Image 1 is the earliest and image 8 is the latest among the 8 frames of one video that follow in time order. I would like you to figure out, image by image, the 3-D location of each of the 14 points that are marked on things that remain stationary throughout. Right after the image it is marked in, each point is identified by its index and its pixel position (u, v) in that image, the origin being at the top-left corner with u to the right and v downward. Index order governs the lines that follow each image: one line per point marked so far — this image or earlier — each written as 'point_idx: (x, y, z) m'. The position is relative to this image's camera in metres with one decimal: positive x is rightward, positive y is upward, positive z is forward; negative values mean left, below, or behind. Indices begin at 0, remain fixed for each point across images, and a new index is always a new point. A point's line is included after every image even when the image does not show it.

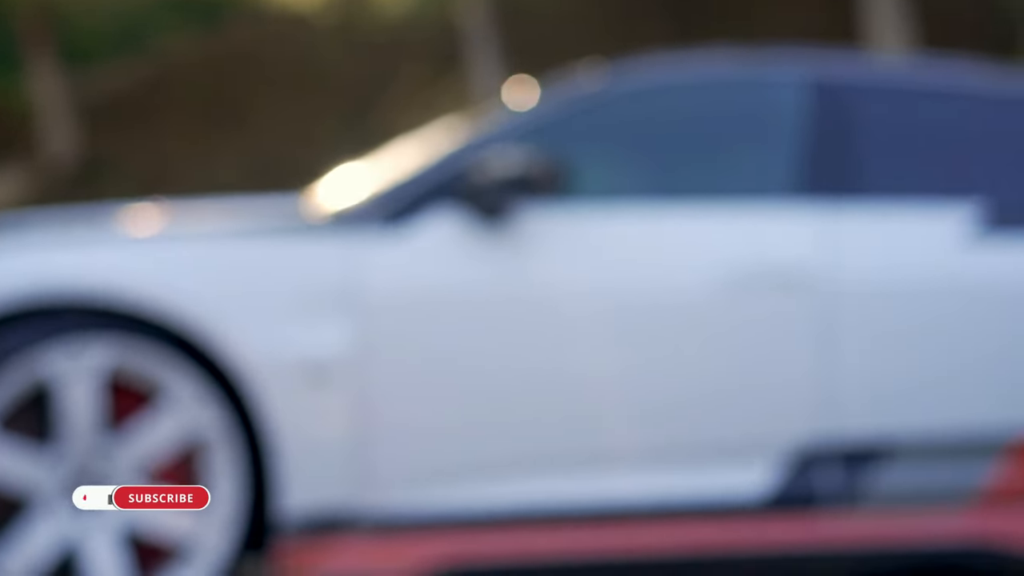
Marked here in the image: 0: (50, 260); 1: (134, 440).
0: (-0.8, +0.1, +2.9) m
1: (-0.7, -0.3, +3.0) m
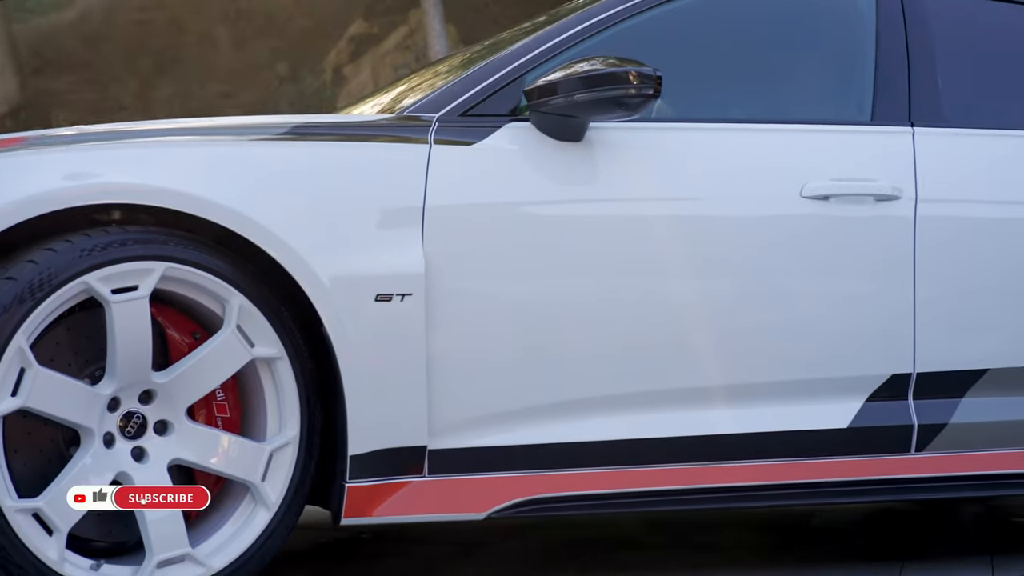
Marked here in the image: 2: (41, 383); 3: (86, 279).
0: (-0.7, +0.2, +2.6) m
1: (-0.5, -0.1, +2.7) m
2: (-0.7, -0.1, +2.5) m
3: (-0.7, 0.0, +2.5) m
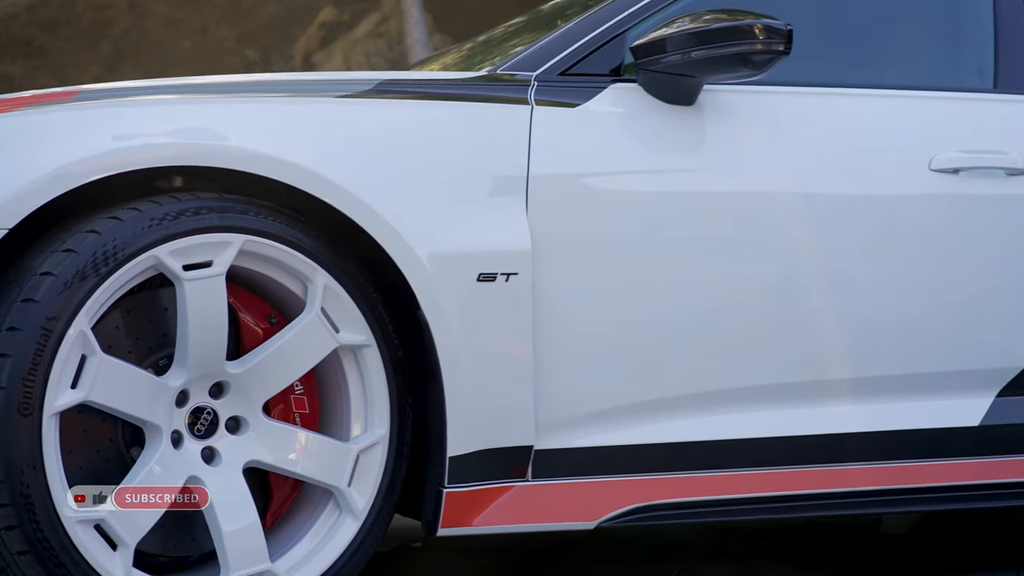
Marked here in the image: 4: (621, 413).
0: (-0.5, +0.2, +2.3) m
1: (-0.3, -0.1, +2.3) m
2: (-0.5, -0.1, +2.2) m
3: (-0.5, 0.0, +2.2) m
4: (+0.2, -0.2, +2.5) m
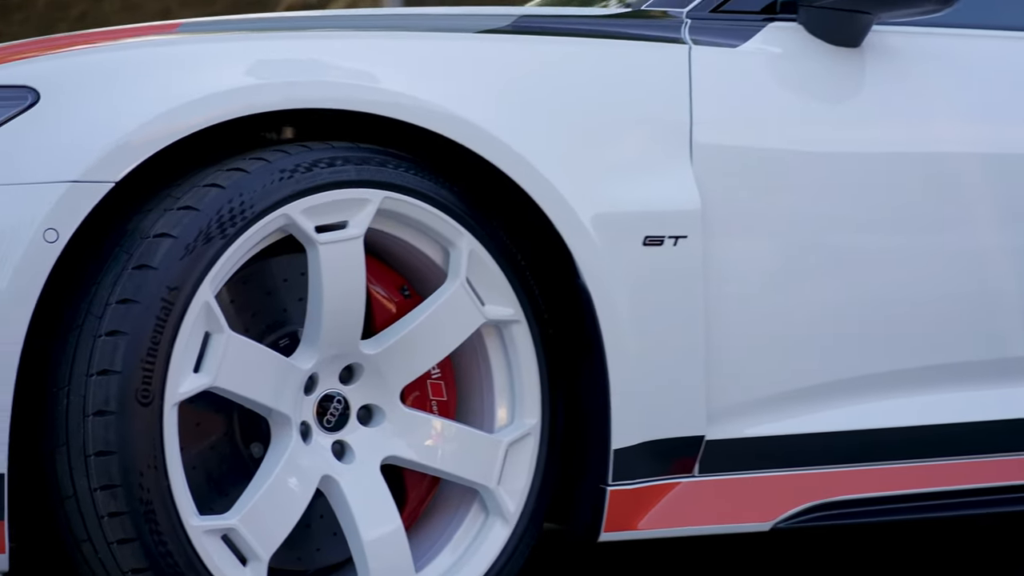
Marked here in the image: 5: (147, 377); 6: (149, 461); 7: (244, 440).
0: (-0.3, +0.3, +1.9) m
1: (-0.1, -0.1, +2.0) m
2: (-0.3, -0.1, +1.8) m
3: (-0.3, +0.1, +1.8) m
4: (+0.4, -0.1, +2.2) m
5: (-0.4, -0.1, +1.7) m
6: (-0.4, -0.2, +1.7) m
7: (-0.3, -0.2, +1.9) m
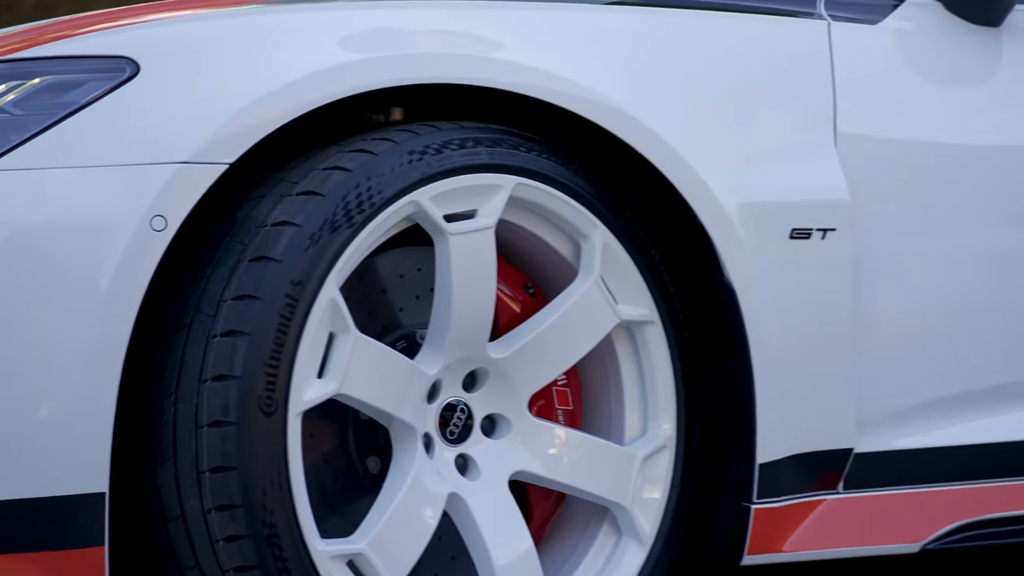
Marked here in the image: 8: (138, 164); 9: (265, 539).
0: (-0.1, +0.3, +1.7) m
1: (0.0, -0.1, +1.8) m
2: (-0.2, -0.1, +1.6) m
3: (-0.1, +0.1, +1.6) m
4: (+0.5, -0.1, +2.0) m
5: (-0.2, -0.1, +1.5) m
6: (-0.2, -0.2, +1.5) m
7: (-0.2, -0.2, +1.7) m
8: (-0.4, +0.1, +1.6) m
9: (-0.2, -0.2, +1.5) m
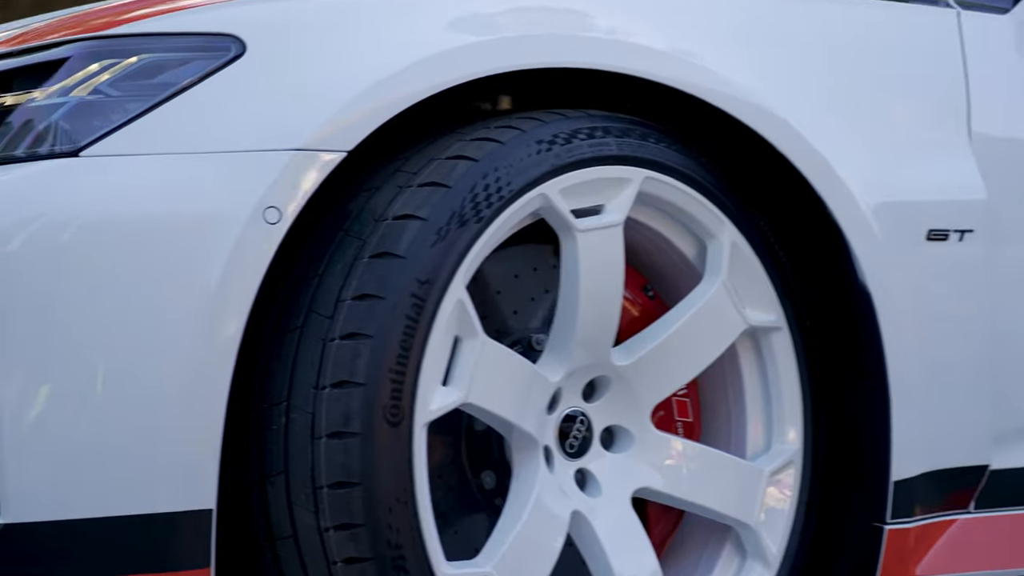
0: (0.0, +0.3, +1.6) m
1: (+0.2, -0.1, +1.7) m
2: (0.0, -0.1, +1.5) m
3: (0.0, +0.1, +1.5) m
4: (+0.6, -0.2, +1.9) m
5: (-0.1, -0.1, +1.4) m
6: (-0.1, -0.2, +1.4) m
7: (0.0, -0.2, +1.6) m
8: (-0.2, +0.1, +1.4) m
9: (-0.1, -0.2, +1.4) m
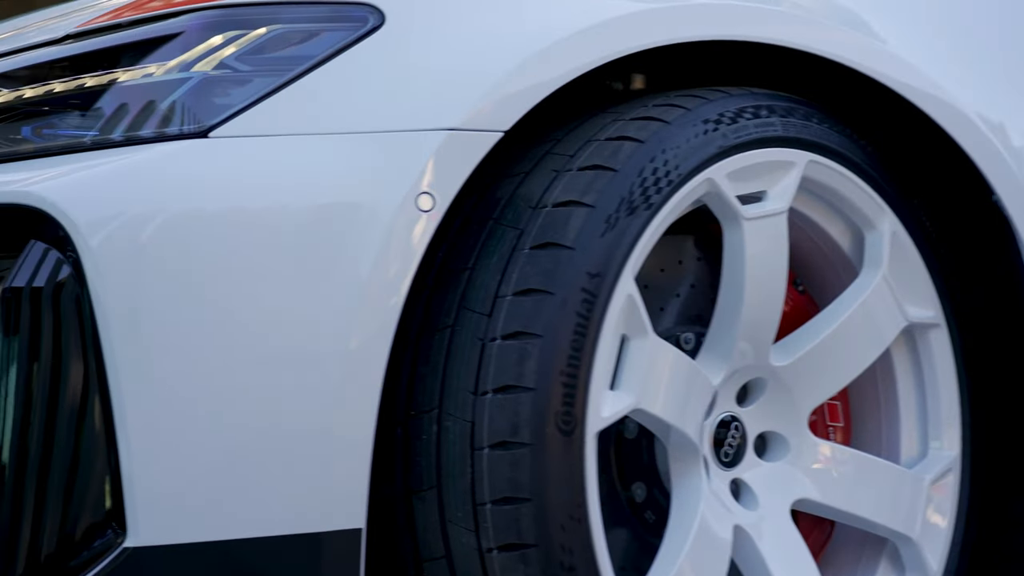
0: (+0.2, +0.3, +1.5) m
1: (+0.3, -0.1, +1.5) m
2: (+0.1, -0.1, +1.3) m
3: (+0.2, +0.1, +1.4) m
4: (+0.8, -0.1, +1.8) m
5: (0.0, -0.1, +1.3) m
6: (0.0, -0.2, +1.3) m
7: (+0.1, -0.2, +1.5) m
8: (-0.1, +0.1, +1.3) m
9: (0.0, -0.2, +1.3) m
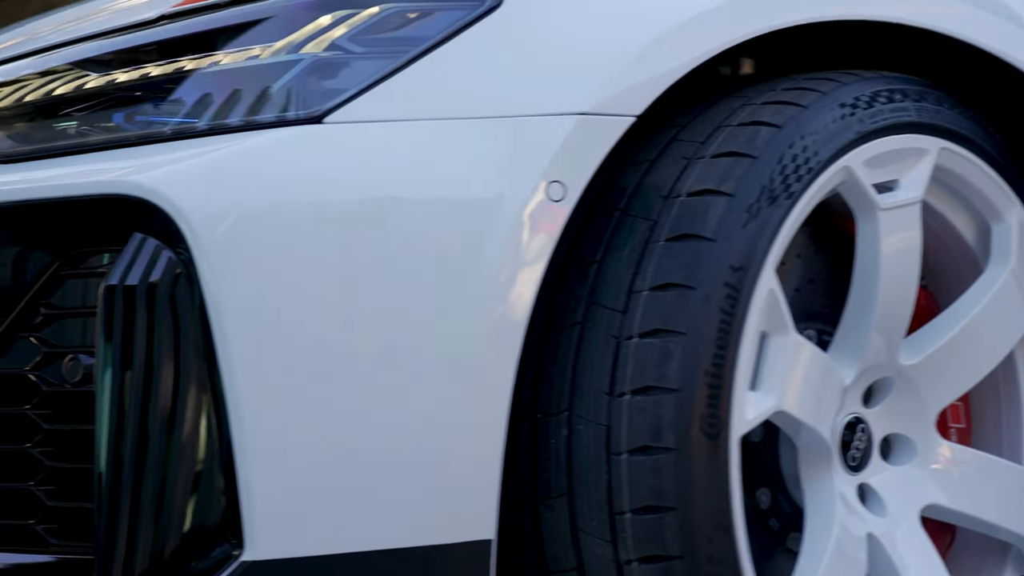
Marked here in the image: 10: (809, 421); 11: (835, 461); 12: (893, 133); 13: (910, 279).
0: (+0.3, +0.3, +1.4) m
1: (+0.4, -0.1, +1.4) m
2: (+0.2, -0.1, +1.3) m
3: (+0.3, +0.1, +1.3) m
4: (+0.9, -0.1, +1.7) m
5: (+0.1, -0.1, +1.2) m
6: (+0.1, -0.2, +1.2) m
7: (+0.2, -0.2, +1.4) m
8: (0.0, +0.1, +1.2) m
9: (+0.1, -0.2, +1.2) m
10: (+0.2, -0.1, +1.3) m
11: (+0.3, -0.1, +1.4) m
12: (+0.3, +0.1, +1.3) m
13: (+0.3, 0.0, +1.4) m
